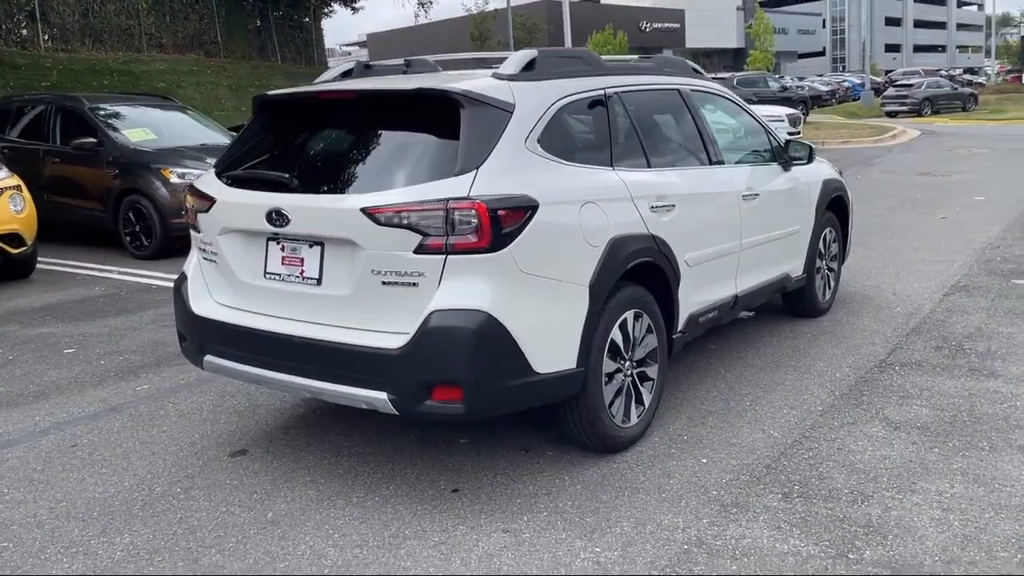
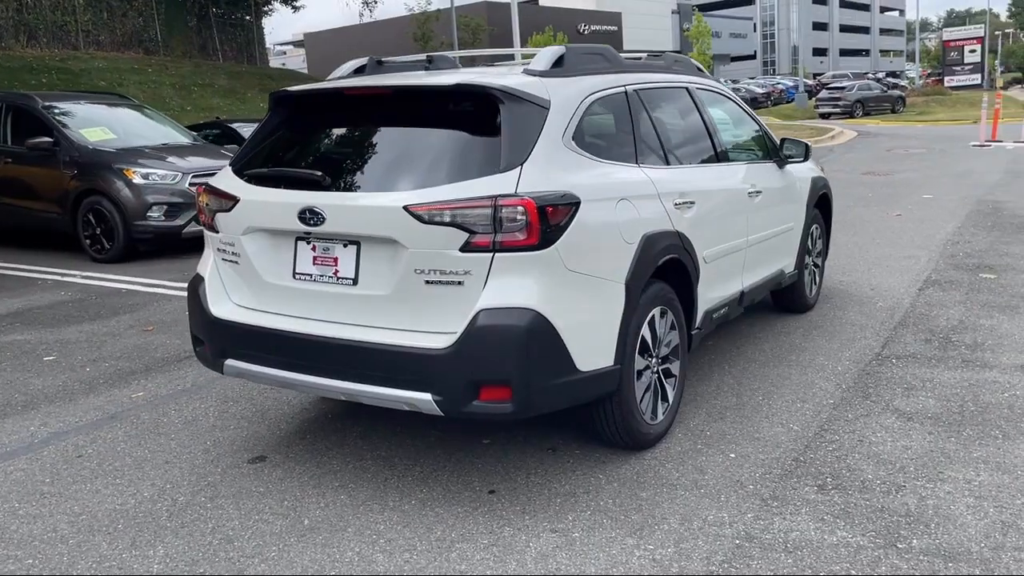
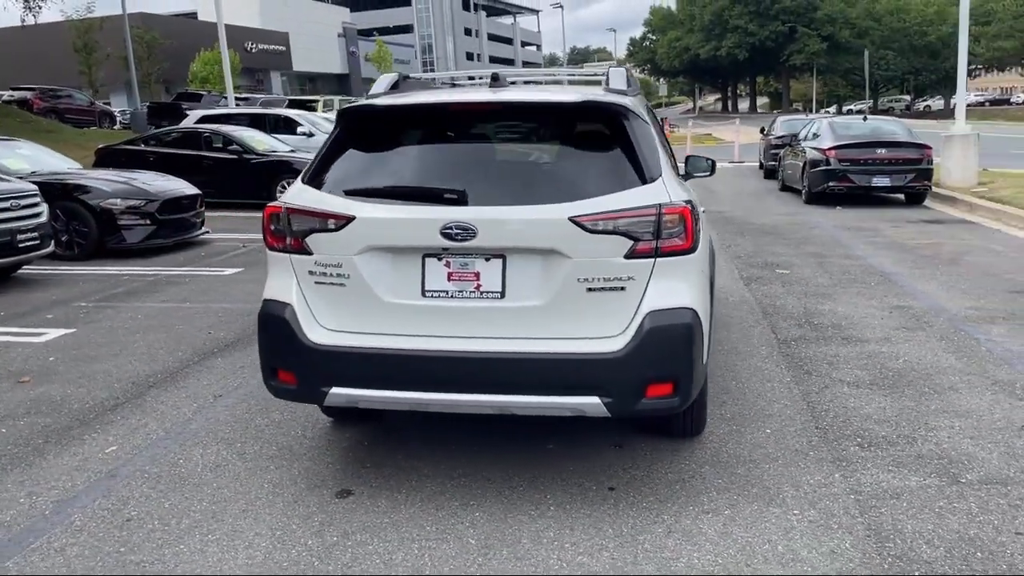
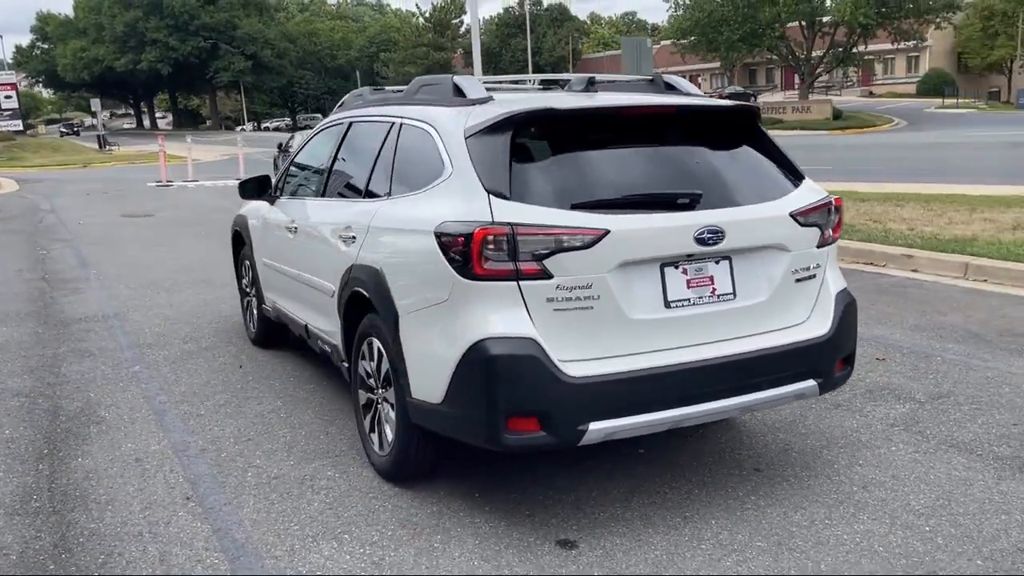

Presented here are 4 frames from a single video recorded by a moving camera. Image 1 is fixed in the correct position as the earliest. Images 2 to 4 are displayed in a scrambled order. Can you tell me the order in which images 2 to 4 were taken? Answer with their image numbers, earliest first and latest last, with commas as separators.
2, 3, 4
